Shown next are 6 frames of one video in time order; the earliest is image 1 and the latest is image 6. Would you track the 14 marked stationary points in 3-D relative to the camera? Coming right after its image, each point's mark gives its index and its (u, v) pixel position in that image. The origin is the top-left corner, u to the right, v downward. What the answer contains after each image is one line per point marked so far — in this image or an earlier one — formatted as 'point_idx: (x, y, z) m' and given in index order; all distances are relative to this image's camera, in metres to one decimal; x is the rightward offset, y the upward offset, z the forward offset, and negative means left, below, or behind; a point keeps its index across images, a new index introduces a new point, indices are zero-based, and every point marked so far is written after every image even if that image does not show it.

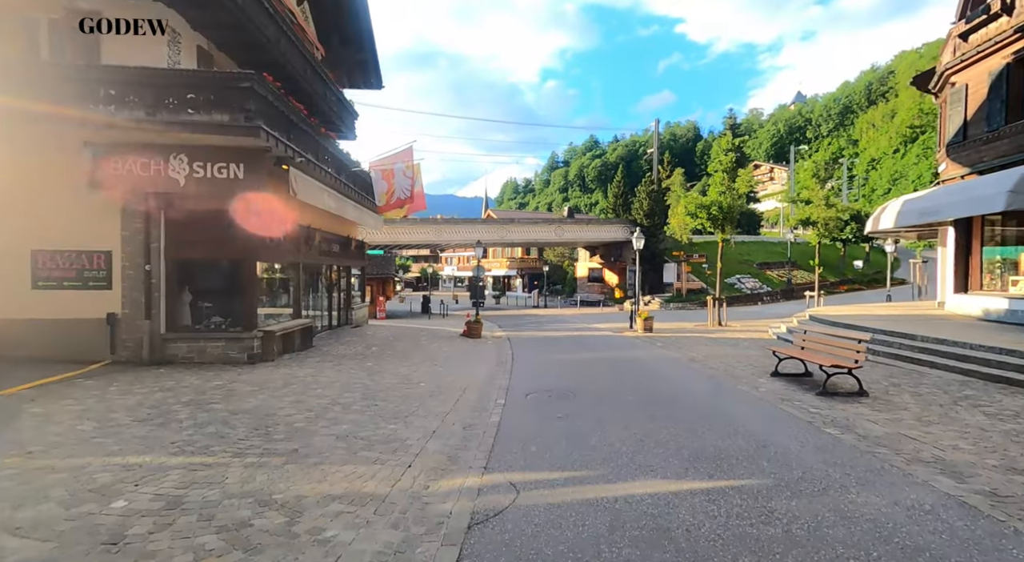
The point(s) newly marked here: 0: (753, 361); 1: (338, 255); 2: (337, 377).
0: (+5.0, -1.7, +11.0) m
1: (-6.2, +1.0, +19.1) m
2: (-3.2, -1.8, +9.7) m
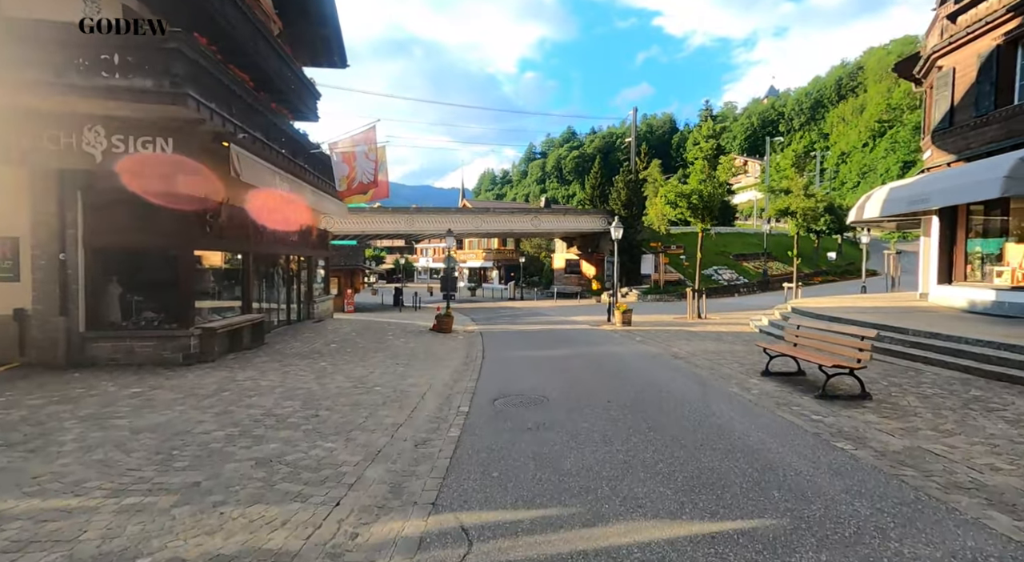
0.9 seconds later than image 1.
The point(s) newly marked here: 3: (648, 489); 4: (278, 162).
0: (+4.4, -1.5, +10.2) m
1: (-7.2, +1.2, +17.8) m
2: (-3.8, -1.6, +8.6) m
3: (+1.0, -1.6, +4.1) m
4: (-5.9, +3.0, +13.5) m
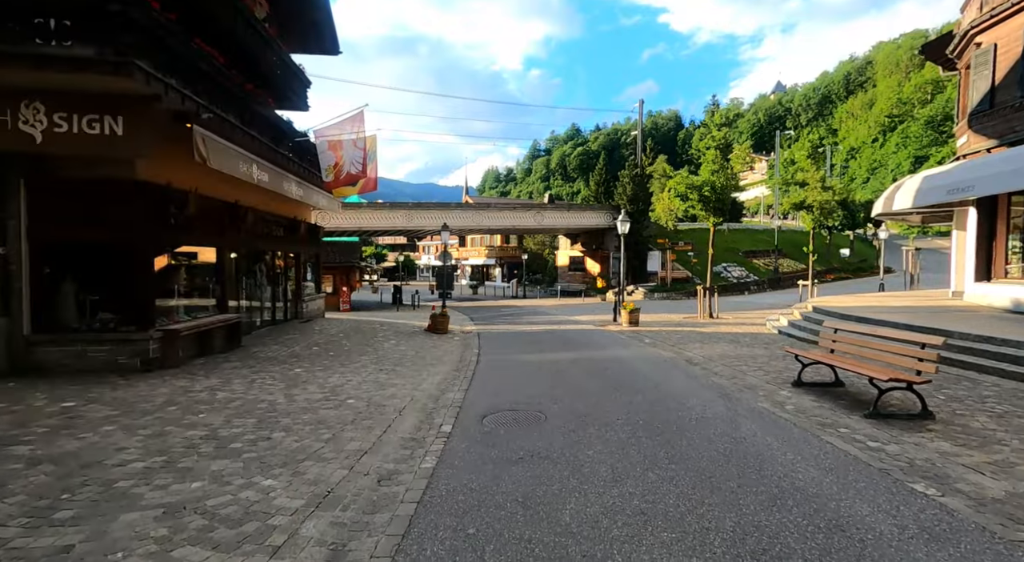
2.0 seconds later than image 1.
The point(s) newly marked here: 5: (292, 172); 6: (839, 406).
0: (+4.3, -1.5, +9.1) m
1: (-7.2, +1.3, +16.8) m
2: (-3.8, -1.6, +7.6) m
3: (+0.9, -1.6, +3.0) m
4: (-6.0, +3.0, +12.5) m
5: (-5.9, +2.9, +14.2) m
6: (+3.9, -1.5, +6.4) m
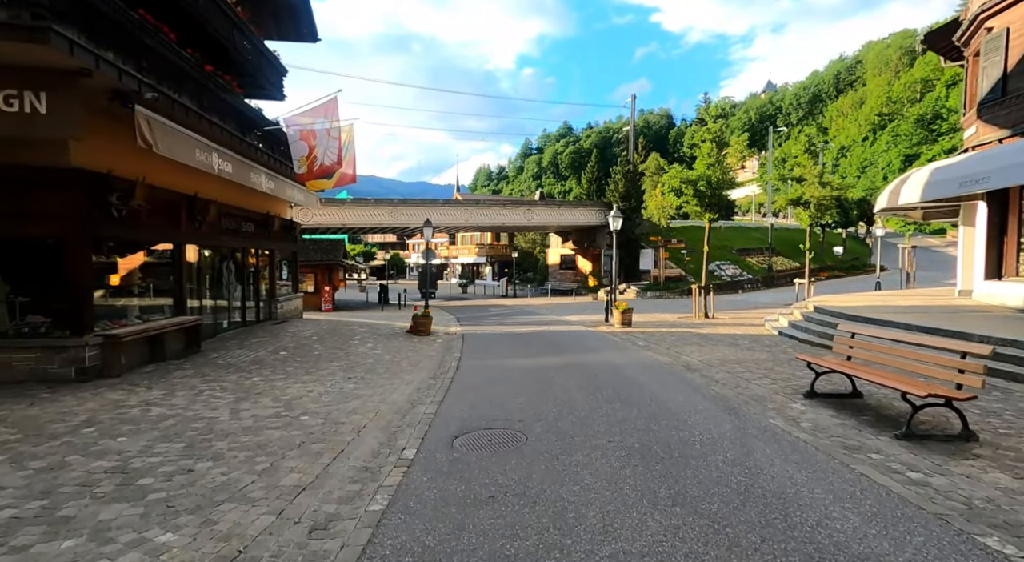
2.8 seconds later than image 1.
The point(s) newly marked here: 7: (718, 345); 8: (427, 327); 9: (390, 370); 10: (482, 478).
0: (+4.0, -1.4, +8.3) m
1: (-7.6, +1.4, +15.8) m
2: (-4.1, -1.6, +6.6) m
3: (+0.7, -1.6, +2.1) m
4: (-6.3, +3.1, +11.5) m
5: (-6.2, +2.9, +13.2) m
6: (+3.7, -1.5, +5.6) m
7: (+4.5, -1.4, +11.7) m
8: (-2.5, -1.4, +15.8) m
9: (-2.3, -1.7, +9.9) m
10: (-0.2, -1.6, +4.4) m
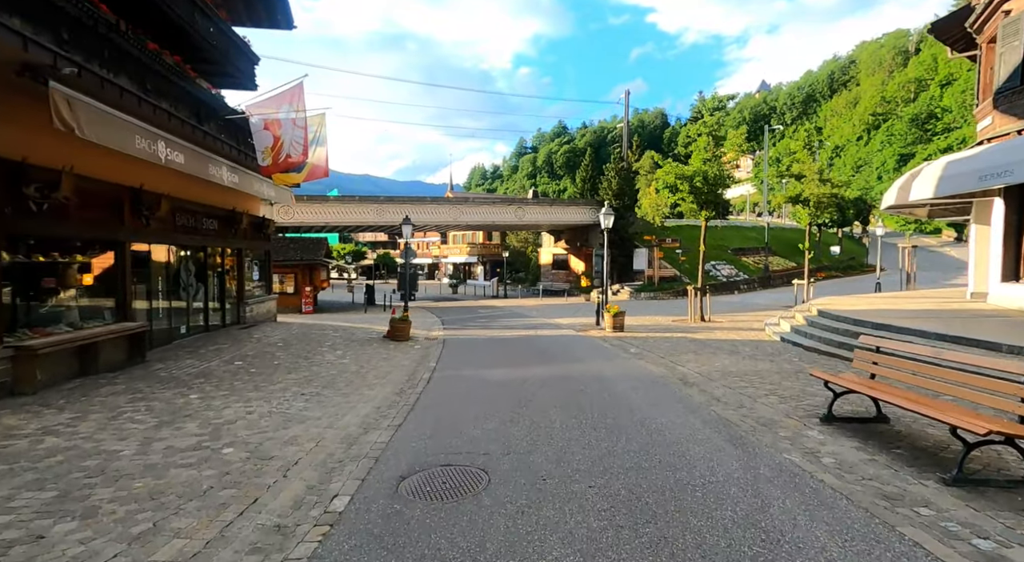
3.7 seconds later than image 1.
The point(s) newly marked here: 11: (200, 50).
0: (+3.7, -1.5, +7.3) m
1: (-8.0, +1.3, +14.7) m
2: (-4.5, -1.6, +5.6) m
3: (+0.4, -1.6, +1.1) m
4: (-6.7, +3.0, +10.4) m
5: (-6.6, +2.9, +12.1) m
6: (+3.3, -1.5, +4.6) m
7: (+4.1, -1.5, +10.7) m
8: (-3.0, -1.4, +14.8) m
9: (-2.6, -1.7, +8.8) m
10: (-0.6, -1.7, +3.4) m
11: (-8.4, +6.2, +14.2) m
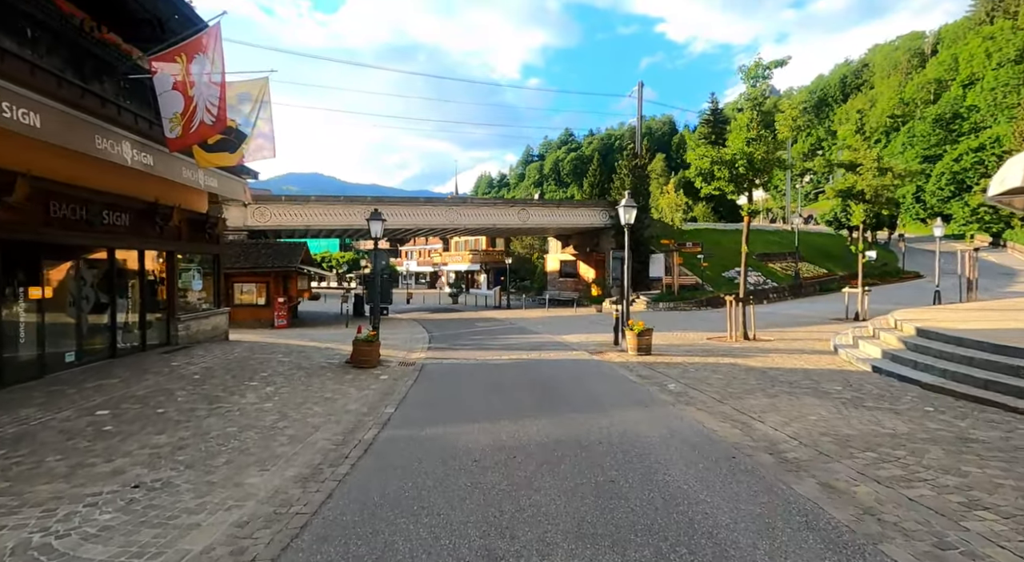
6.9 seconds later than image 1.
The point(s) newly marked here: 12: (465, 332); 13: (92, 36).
0: (+3.5, -1.6, +4.0) m
1: (-8.1, +1.1, +11.5) m
2: (-4.7, -1.7, +2.3) m
3: (+0.1, -1.6, -2.2) m
4: (-6.9, +2.9, +7.3) m
5: (-6.8, +2.7, +9.0) m
6: (+3.1, -1.6, +1.2) m
7: (+4.0, -1.6, +7.4) m
8: (-3.0, -1.6, +11.5) m
9: (-2.8, -1.8, +5.6) m
10: (-0.8, -1.7, +0.1) m
11: (-8.5, +5.9, +11.2) m
12: (-1.6, -1.9, +19.2) m
13: (-7.0, +4.1, +8.9) m
